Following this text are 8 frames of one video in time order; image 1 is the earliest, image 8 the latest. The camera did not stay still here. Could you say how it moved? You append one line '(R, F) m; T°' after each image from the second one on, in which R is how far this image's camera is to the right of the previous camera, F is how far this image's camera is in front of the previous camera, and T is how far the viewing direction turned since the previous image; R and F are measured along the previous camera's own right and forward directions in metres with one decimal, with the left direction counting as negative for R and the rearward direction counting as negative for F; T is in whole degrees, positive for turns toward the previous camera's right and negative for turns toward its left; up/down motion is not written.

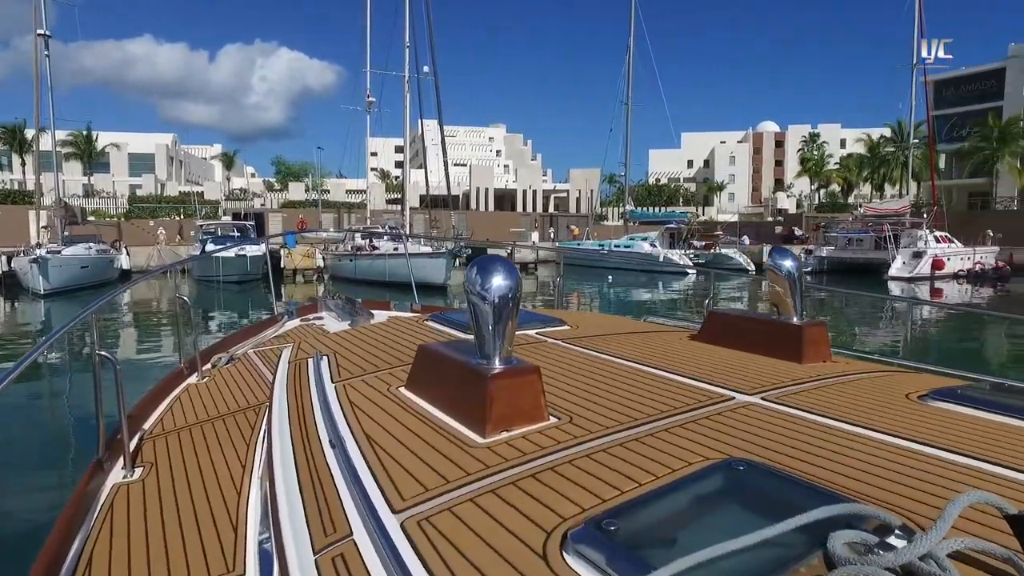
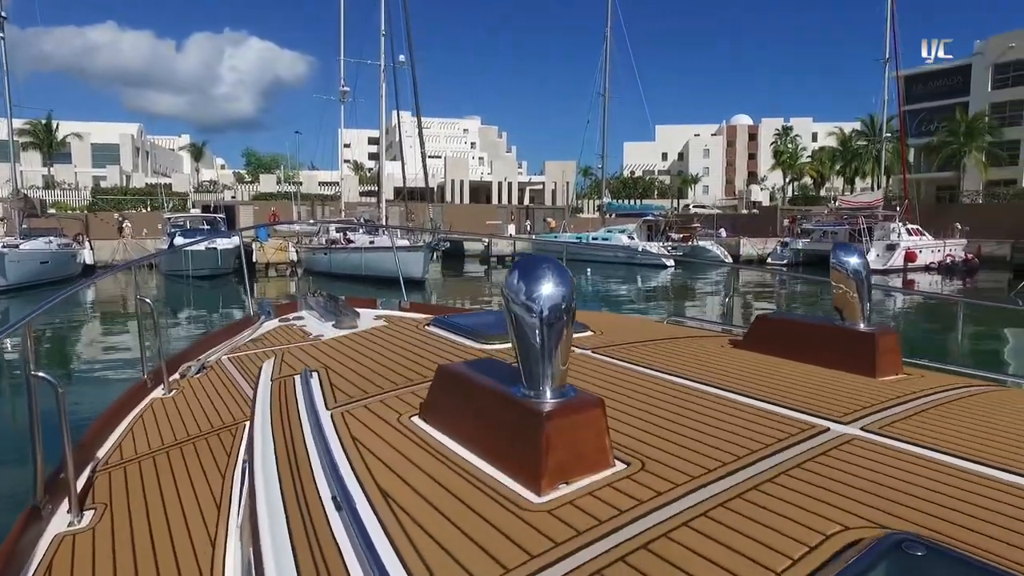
(-0.2, +0.4) m; +2°
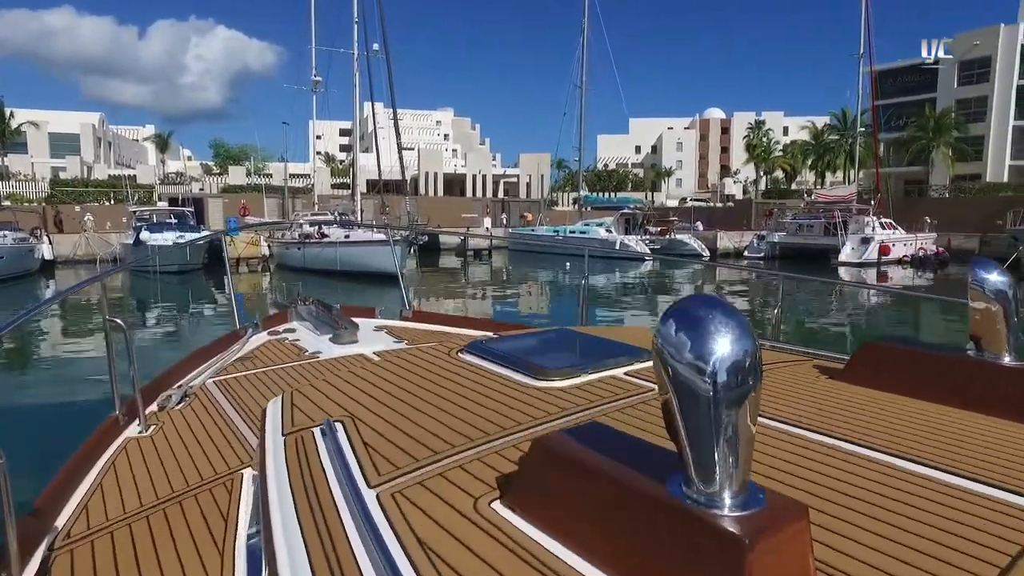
(-0.3, +0.5) m; +2°
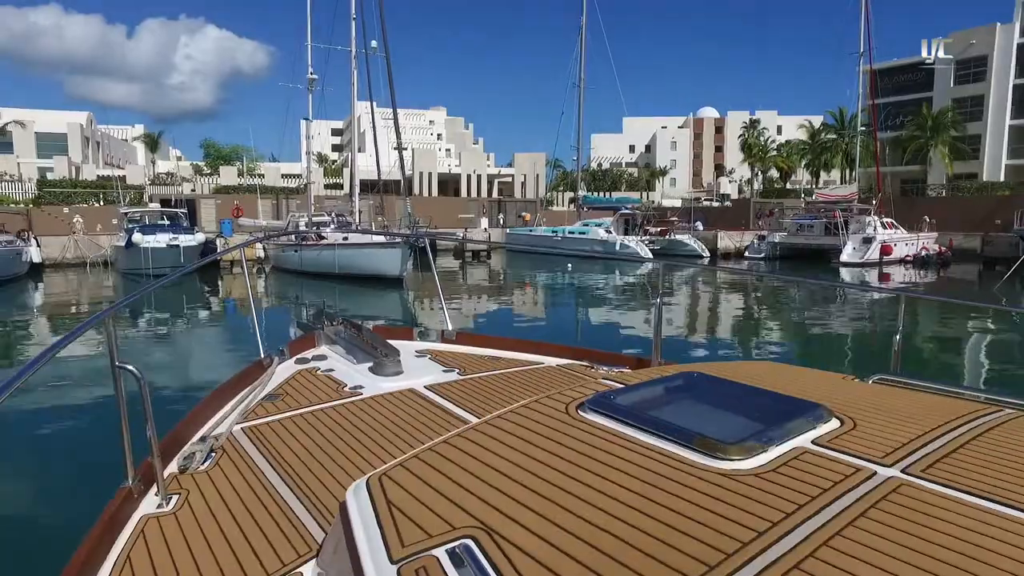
(-0.4, +0.6) m; +1°
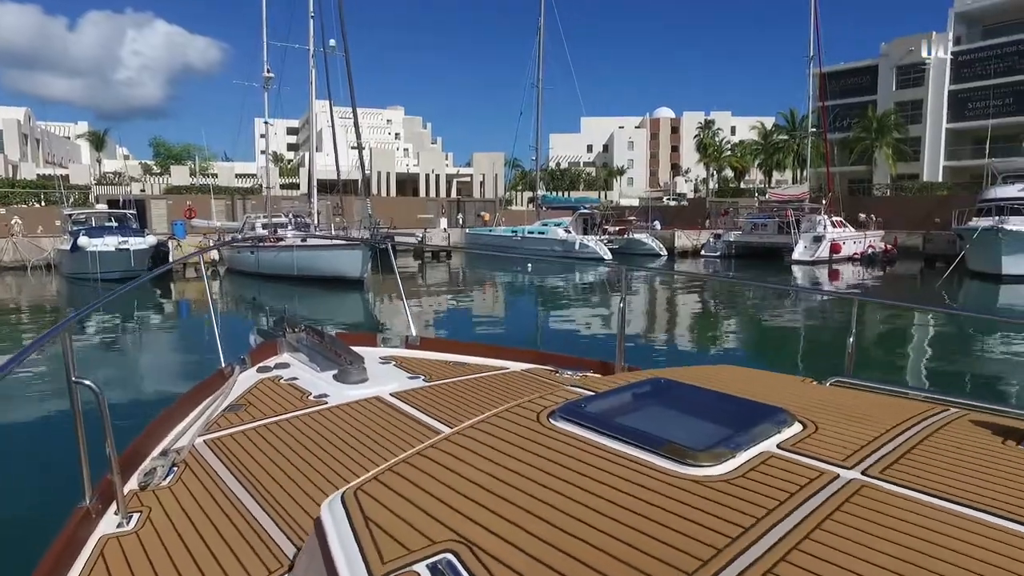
(0.0, 0.0) m; +4°
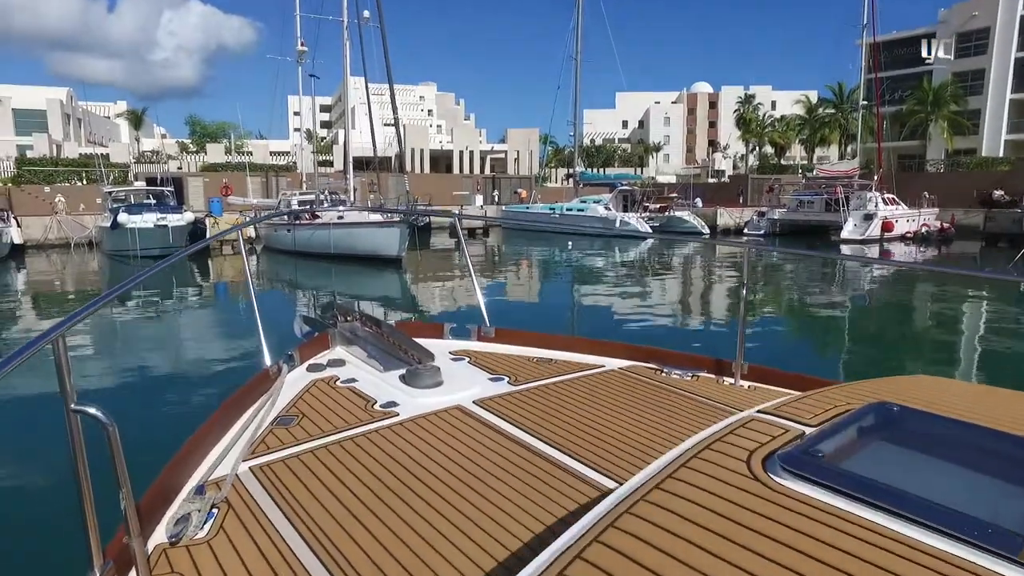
(-0.3, +0.7) m; -3°
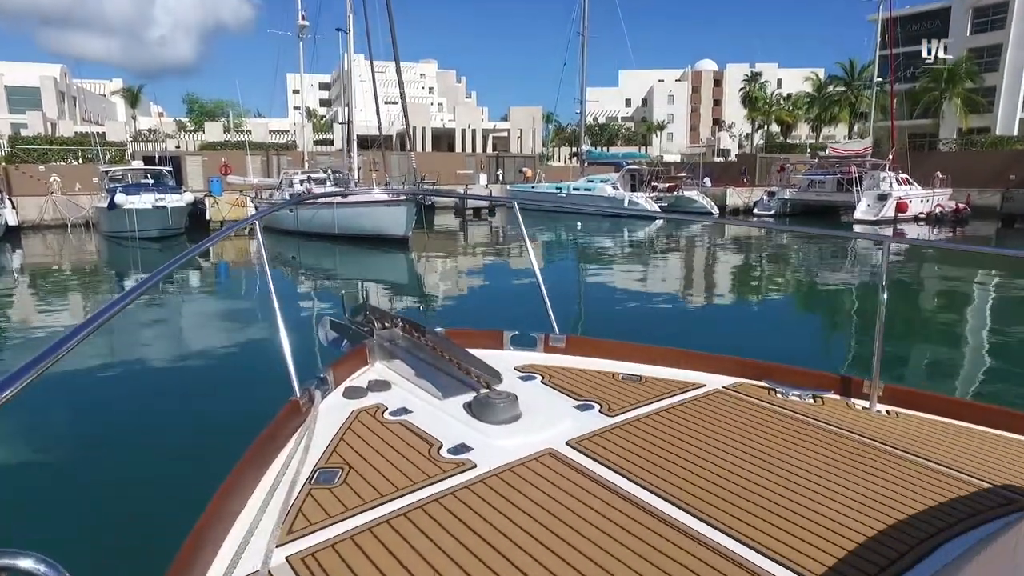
(-0.3, +0.7) m; 0°
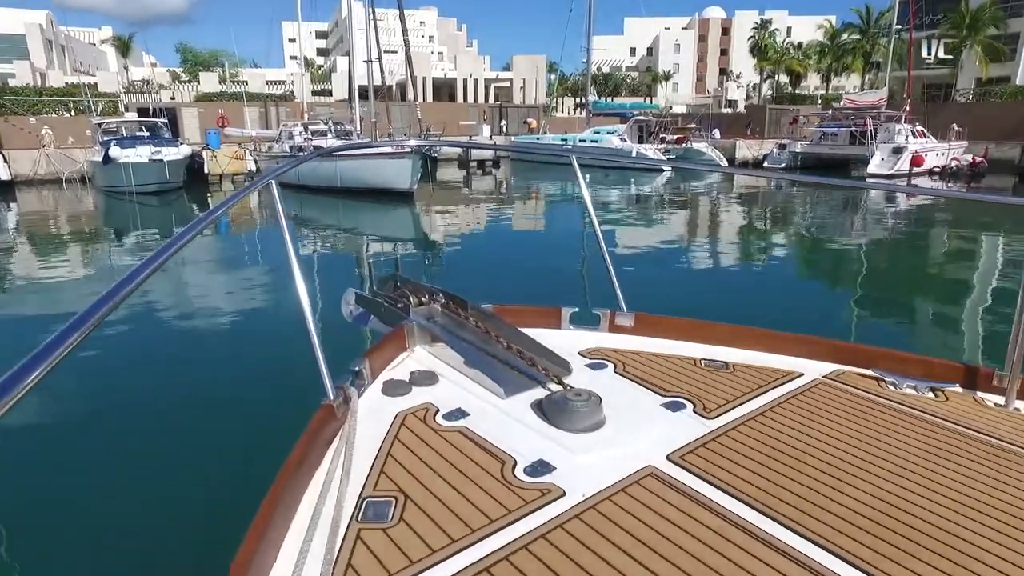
(-0.2, +0.5) m; 0°
